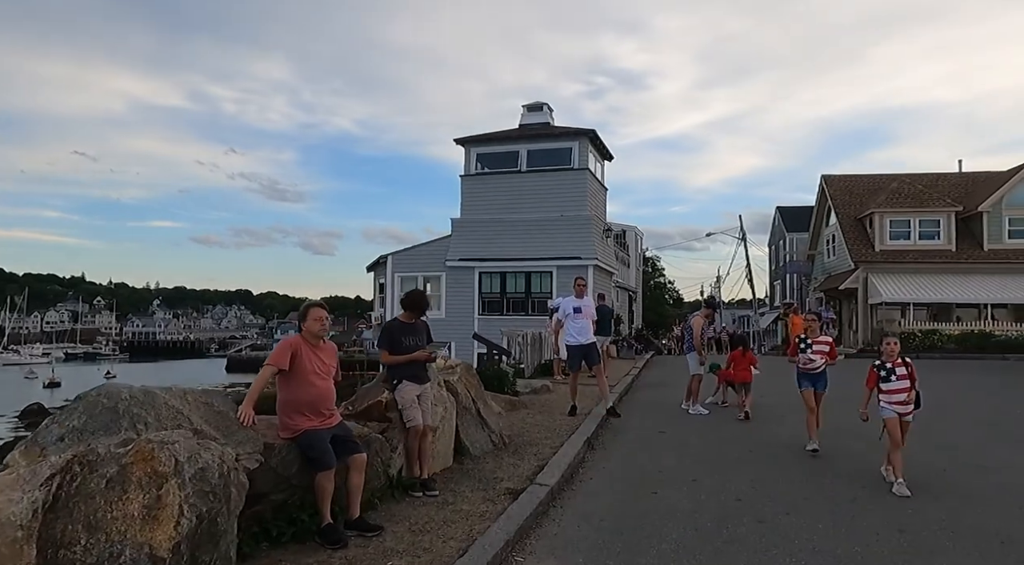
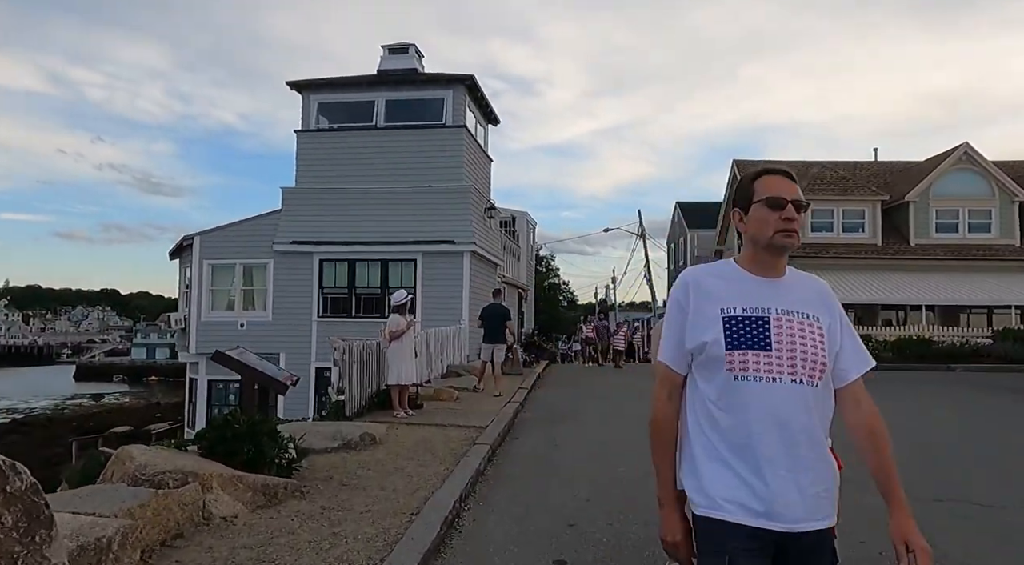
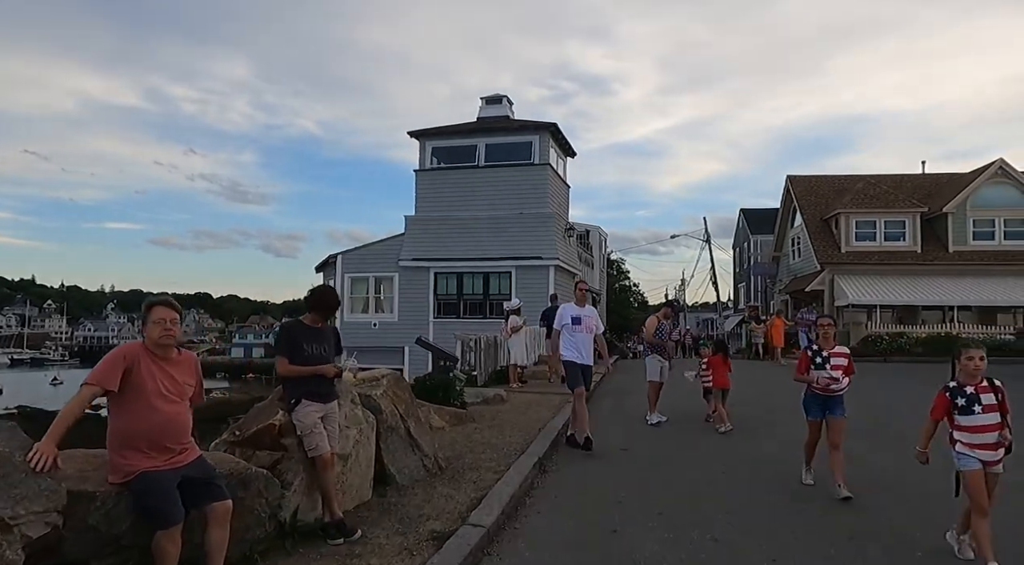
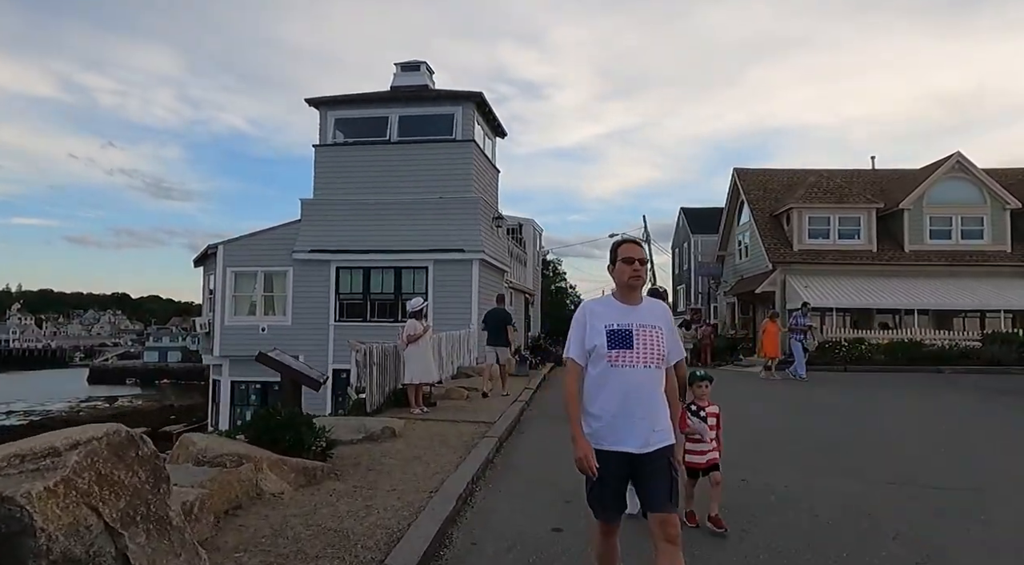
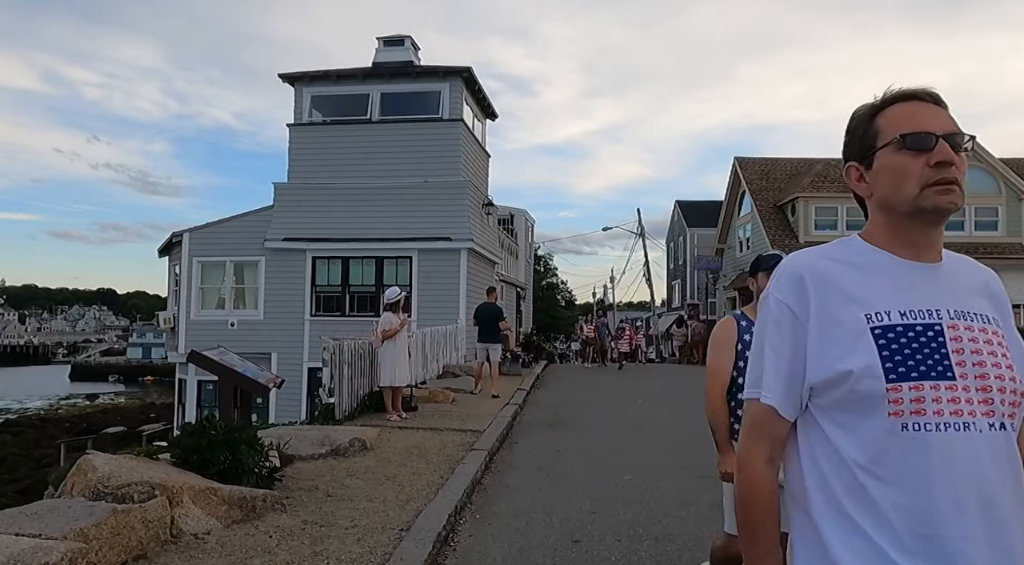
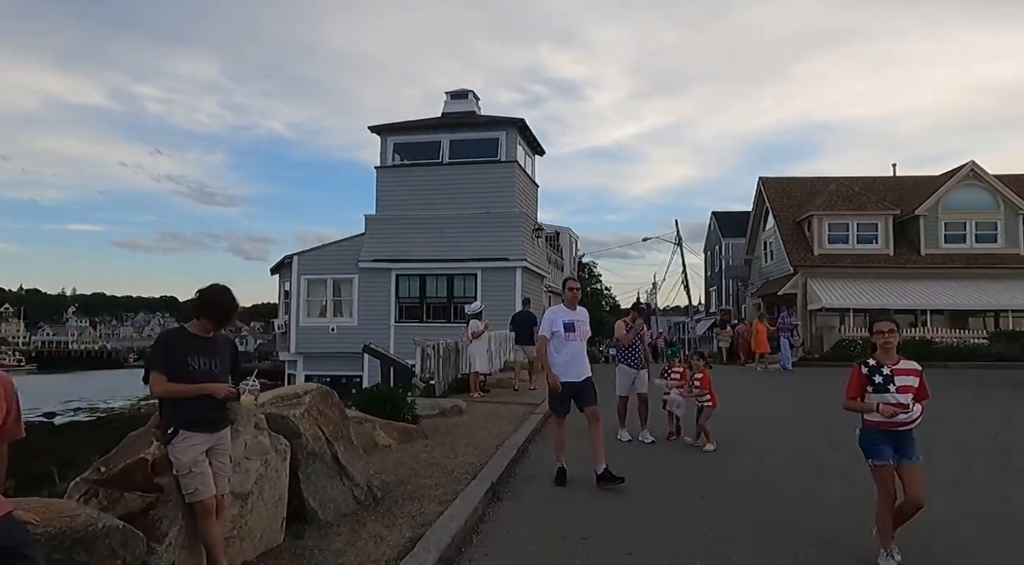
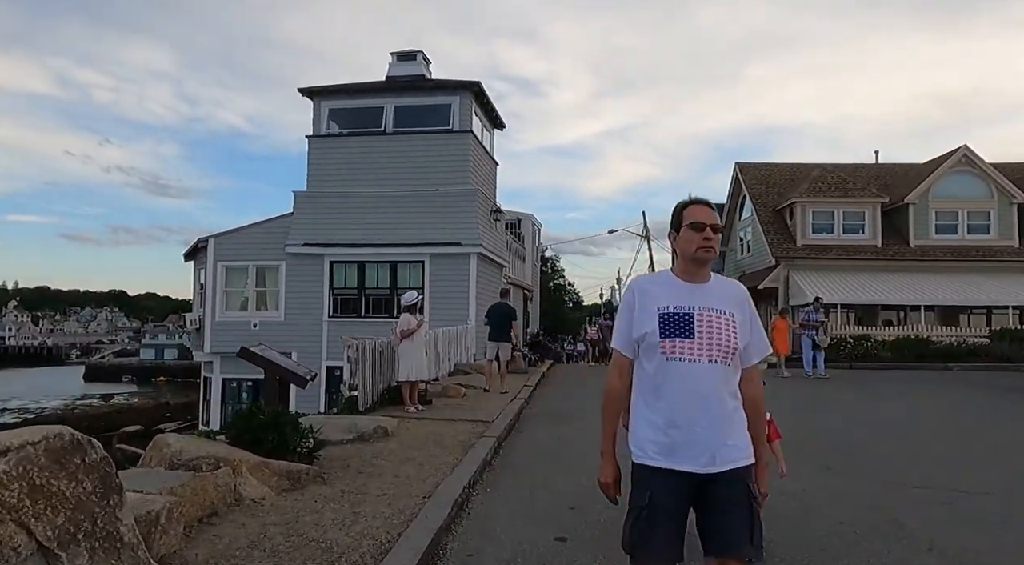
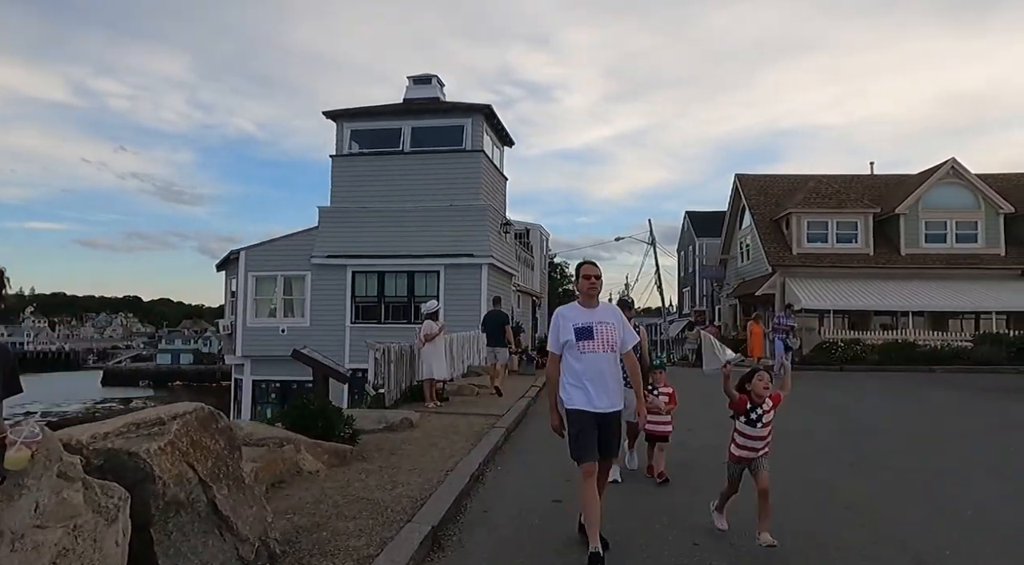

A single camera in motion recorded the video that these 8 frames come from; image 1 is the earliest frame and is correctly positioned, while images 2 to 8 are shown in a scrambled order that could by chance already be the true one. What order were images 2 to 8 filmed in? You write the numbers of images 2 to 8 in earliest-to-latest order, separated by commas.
3, 6, 8, 4, 7, 2, 5
